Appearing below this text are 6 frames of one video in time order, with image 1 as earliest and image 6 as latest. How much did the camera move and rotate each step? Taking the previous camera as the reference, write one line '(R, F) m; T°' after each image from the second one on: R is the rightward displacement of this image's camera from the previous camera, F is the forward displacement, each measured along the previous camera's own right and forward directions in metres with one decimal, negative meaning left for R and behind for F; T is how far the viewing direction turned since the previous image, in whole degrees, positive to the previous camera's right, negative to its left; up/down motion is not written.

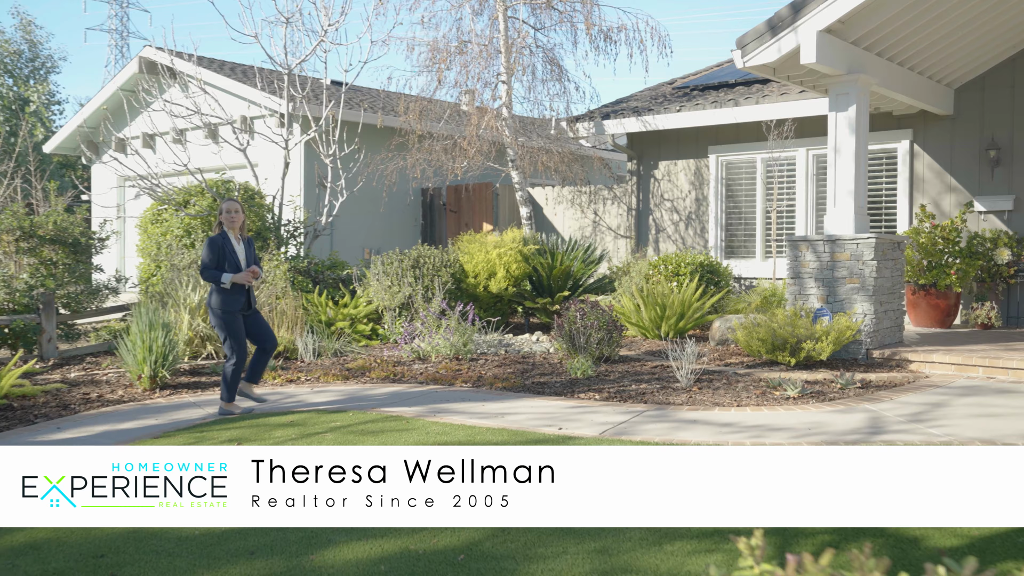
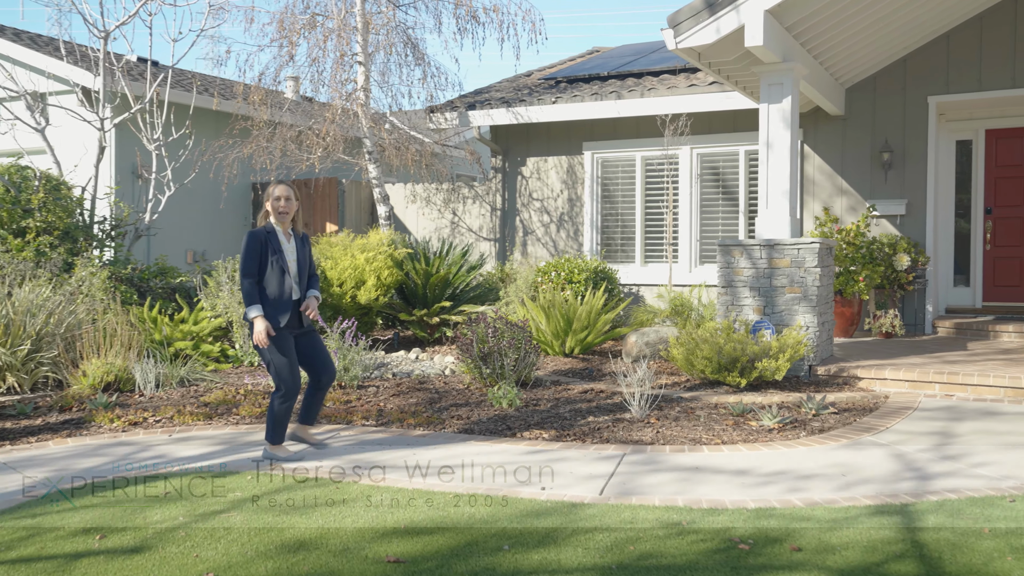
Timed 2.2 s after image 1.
(-0.8, +1.4) m; +13°
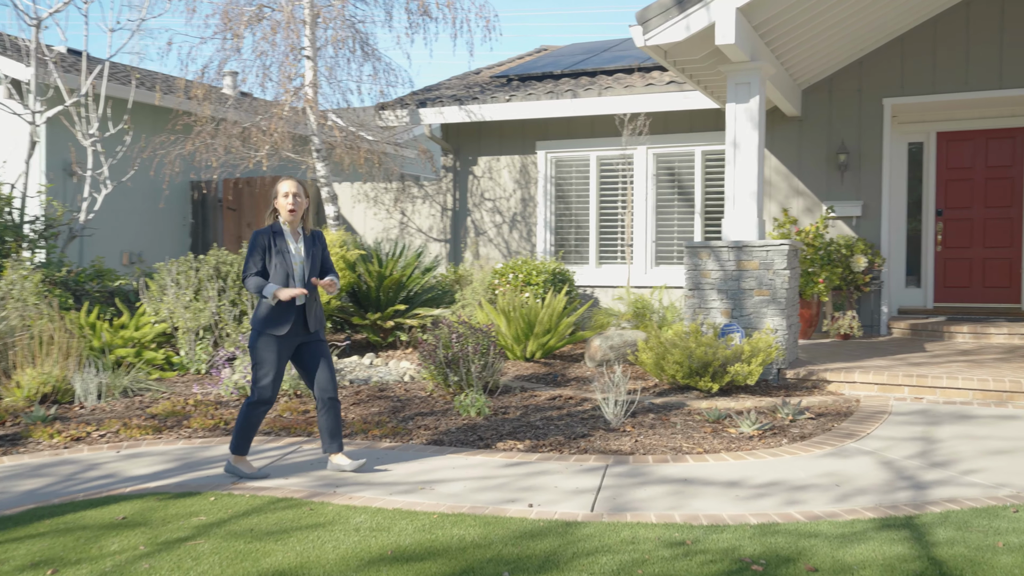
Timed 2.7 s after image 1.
(-0.2, +0.3) m; +4°
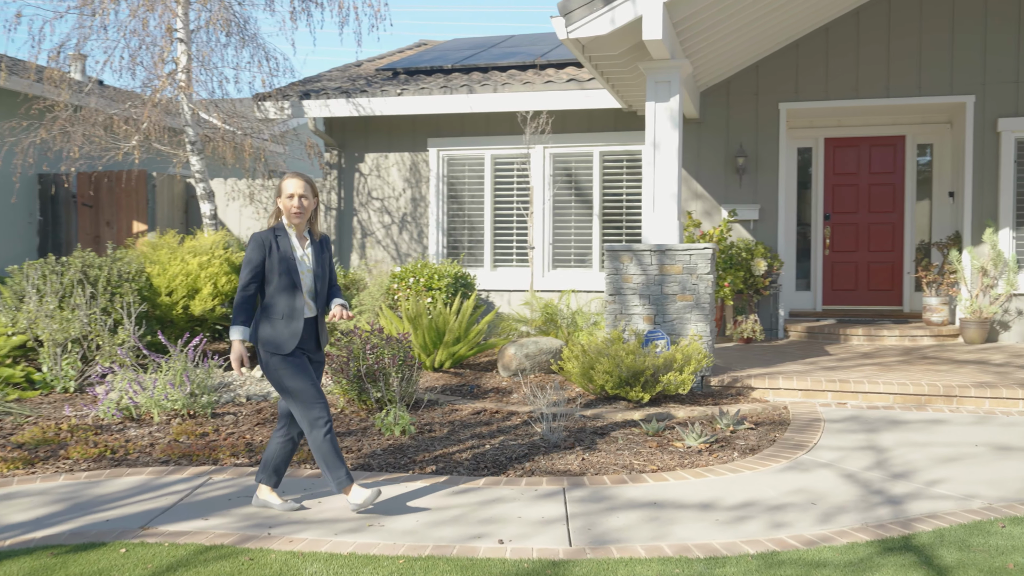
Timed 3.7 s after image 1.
(-0.5, +0.5) m; +9°
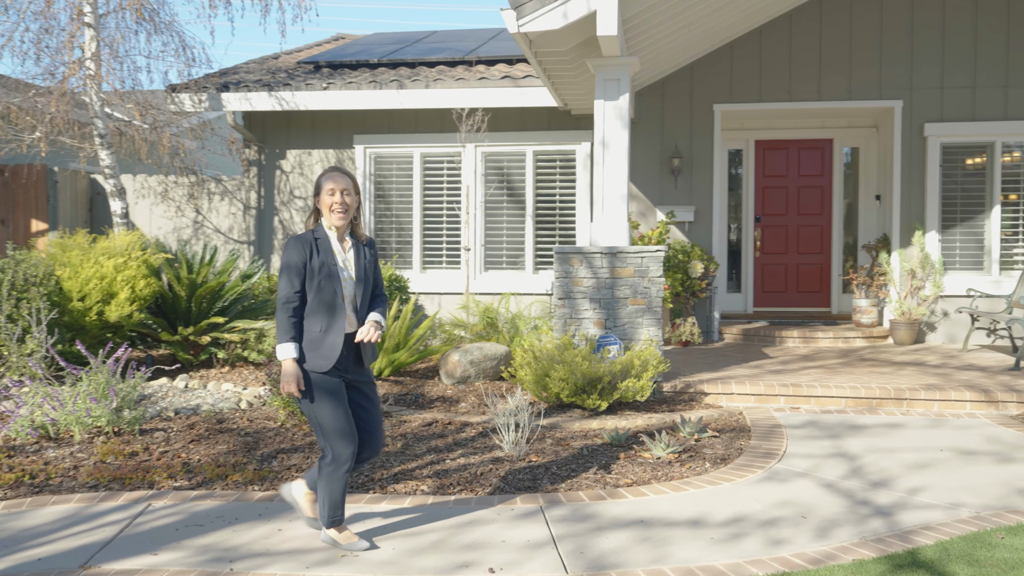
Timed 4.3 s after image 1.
(-0.3, +0.3) m; +6°
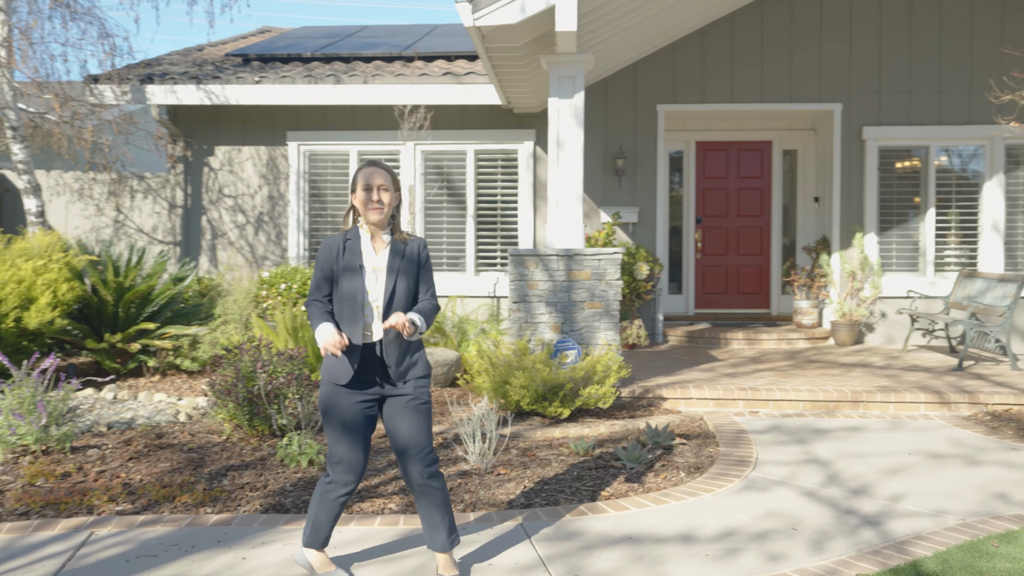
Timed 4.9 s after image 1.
(-0.3, +0.3) m; +5°
